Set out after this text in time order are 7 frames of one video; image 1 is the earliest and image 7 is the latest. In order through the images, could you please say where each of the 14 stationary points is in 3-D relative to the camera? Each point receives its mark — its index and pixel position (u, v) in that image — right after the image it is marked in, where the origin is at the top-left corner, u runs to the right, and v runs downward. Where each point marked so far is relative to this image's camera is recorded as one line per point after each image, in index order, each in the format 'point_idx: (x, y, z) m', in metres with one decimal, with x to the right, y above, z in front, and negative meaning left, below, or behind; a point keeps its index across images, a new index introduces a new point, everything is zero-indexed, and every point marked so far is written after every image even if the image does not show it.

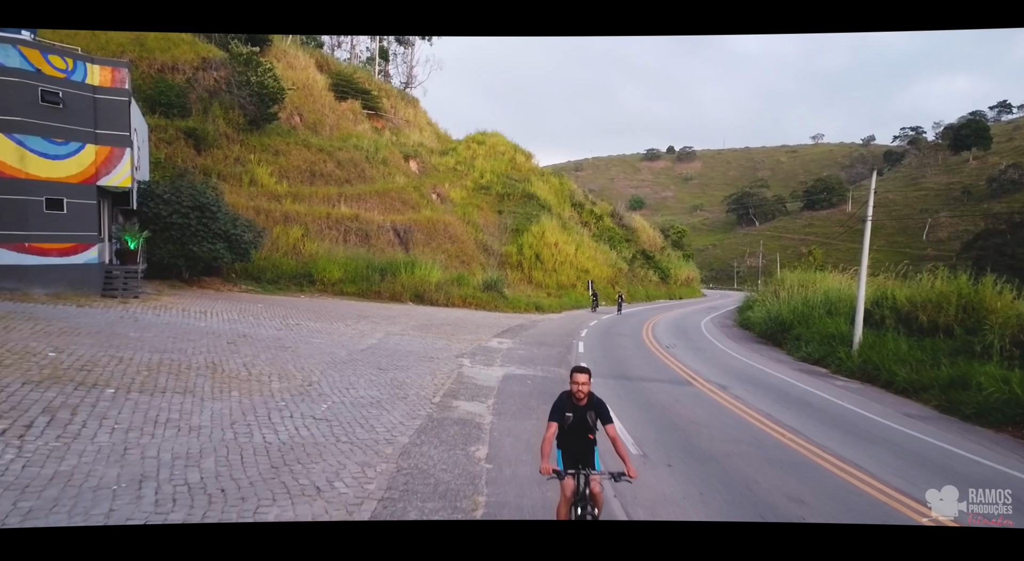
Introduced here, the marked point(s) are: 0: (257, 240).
0: (-7.8, +1.3, +20.0) m
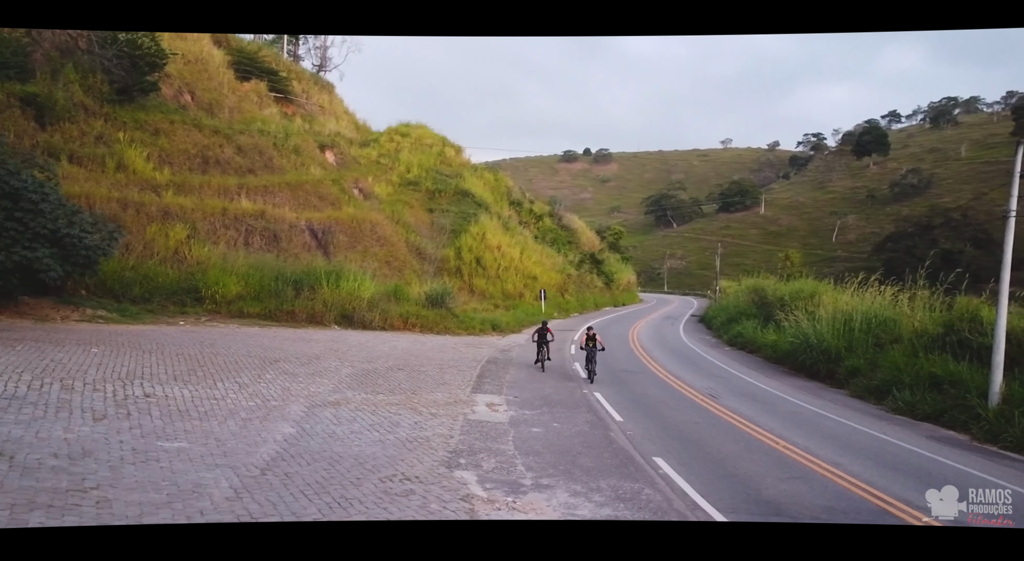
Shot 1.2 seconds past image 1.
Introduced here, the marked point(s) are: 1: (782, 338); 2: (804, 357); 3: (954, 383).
0: (-8.6, +0.8, +14.1) m
1: (+7.2, -1.6, +17.2) m
2: (+6.6, -1.8, +14.8) m
3: (+7.0, -1.7, +9.9) m
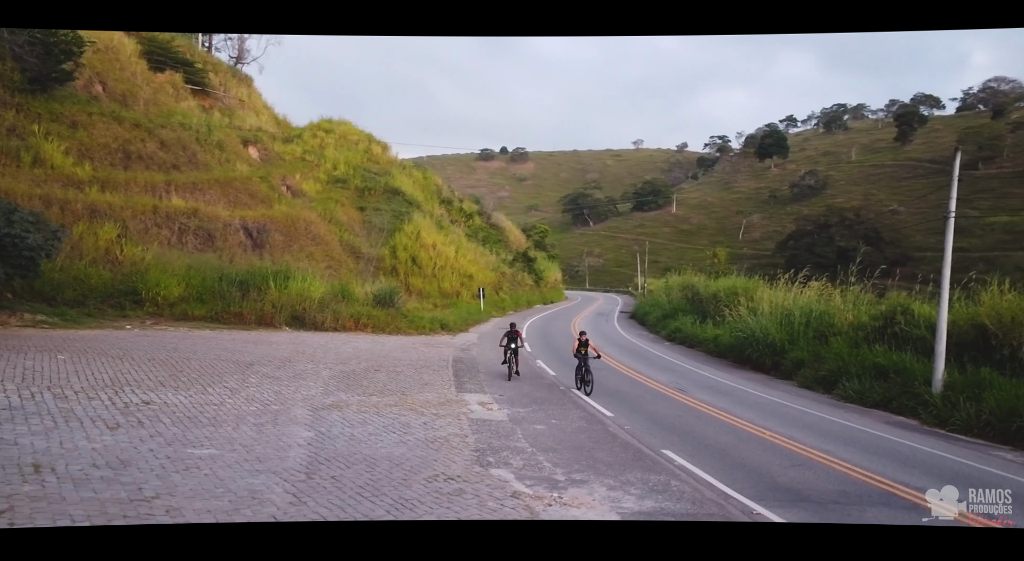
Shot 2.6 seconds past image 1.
0: (-9.3, +0.7, +13.2) m
1: (+5.9, -1.5, +18.2) m
2: (+5.7, -1.7, +15.8) m
3: (+6.7, -1.6, +11.0) m
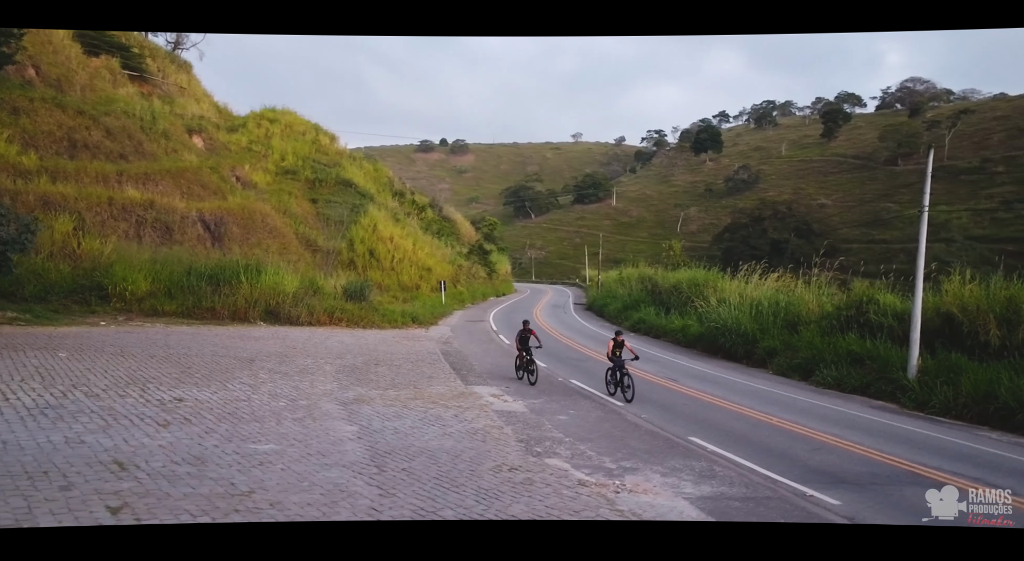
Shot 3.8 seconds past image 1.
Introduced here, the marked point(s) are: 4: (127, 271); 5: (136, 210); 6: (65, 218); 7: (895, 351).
0: (-9.5, +0.8, +12.5) m
1: (+5.2, -1.2, +18.9) m
2: (+5.2, -1.5, +16.5) m
3: (+6.6, -1.4, +11.8) m
4: (-9.2, +0.2, +15.5) m
5: (-11.5, +2.1, +19.9) m
6: (-11.7, +1.7, +17.1) m
7: (+6.6, -1.2, +11.3) m
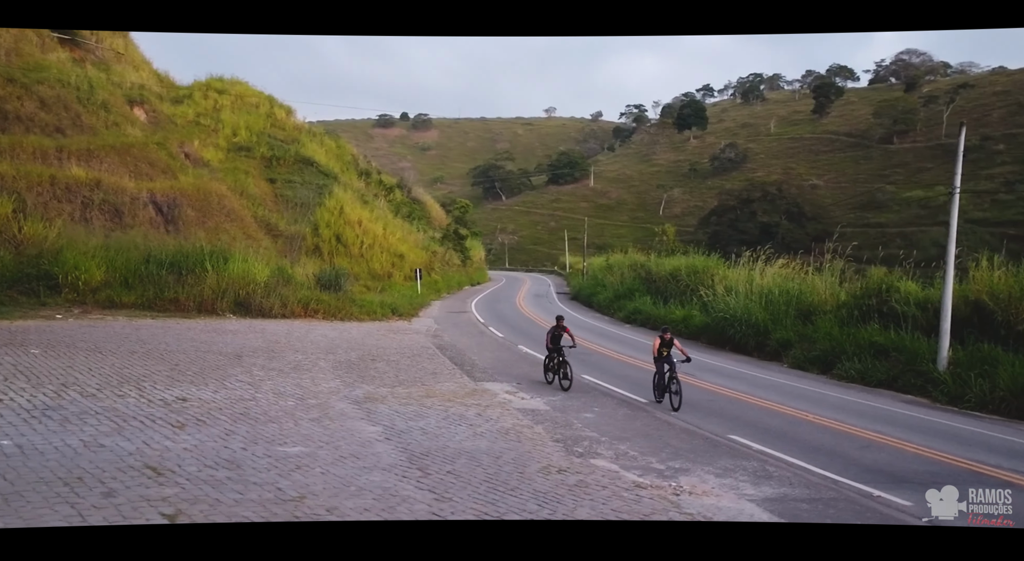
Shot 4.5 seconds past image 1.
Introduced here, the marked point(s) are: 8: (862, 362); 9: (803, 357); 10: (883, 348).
0: (-9.4, +1.0, +11.6) m
1: (+5.2, -0.7, +18.4) m
2: (+5.2, -1.1, +15.9) m
3: (+6.7, -1.2, +11.3) m
4: (-9.1, +0.5, +14.6) m
5: (-11.5, +2.6, +18.9) m
6: (-11.7, +2.0, +16.1) m
7: (+6.7, -1.0, +10.7) m
8: (+5.9, -1.4, +11.1) m
9: (+5.5, -1.4, +12.4) m
10: (+6.7, -1.2, +11.7) m
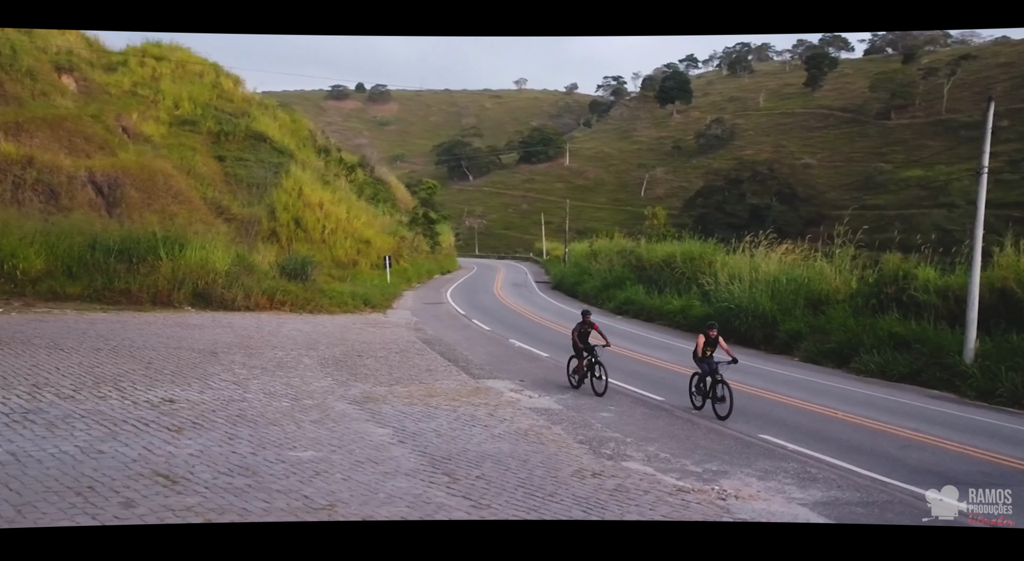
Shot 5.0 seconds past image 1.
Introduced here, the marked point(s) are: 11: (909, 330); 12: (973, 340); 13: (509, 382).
0: (-9.5, +1.2, +10.7) m
1: (+5.1, -0.2, +17.7) m
2: (+5.1, -0.7, +15.3) m
3: (+6.7, -1.0, +10.7) m
4: (-9.2, +0.8, +13.7) m
5: (-11.7, +3.0, +17.9) m
6: (-11.8, +2.3, +15.2) m
7: (+6.7, -0.8, +10.2) m
8: (+5.9, -1.1, +10.5) m
9: (+5.5, -1.2, +11.8) m
10: (+6.6, -1.0, +11.2) m
11: (+6.4, -0.6, +10.6) m
12: (+7.0, -0.8, +9.9) m
13: (-0.1, -1.4, +9.3) m
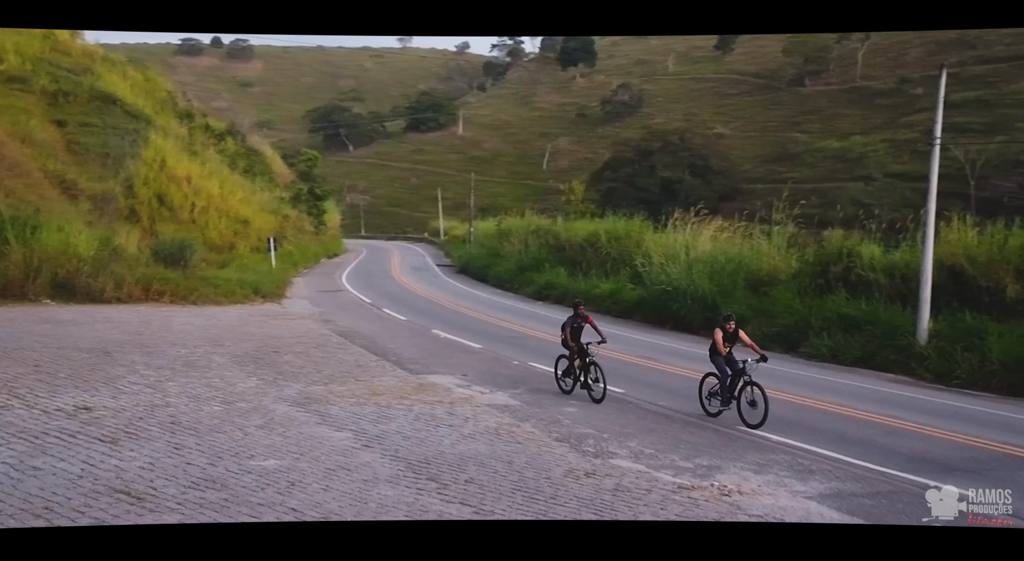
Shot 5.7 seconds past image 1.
0: (-9.7, +1.0, +7.5) m
1: (+3.8, +0.4, +16.6) m
2: (+4.2, -0.2, +14.2) m
3: (+6.4, -0.7, +9.9) m
4: (-9.8, +0.8, +10.6) m
5: (-12.9, +3.2, +14.3) m
6: (-12.6, +2.4, +11.5) m
7: (+6.5, -0.5, +9.4) m
8: (+5.6, -0.9, +9.6) m
9: (+5.1, -0.8, +10.8) m
10: (+6.3, -0.6, +10.3) m
11: (+6.1, -0.3, +9.8) m
12: (+6.8, -0.5, +9.1) m
13: (-0.2, -1.3, +7.6) m
